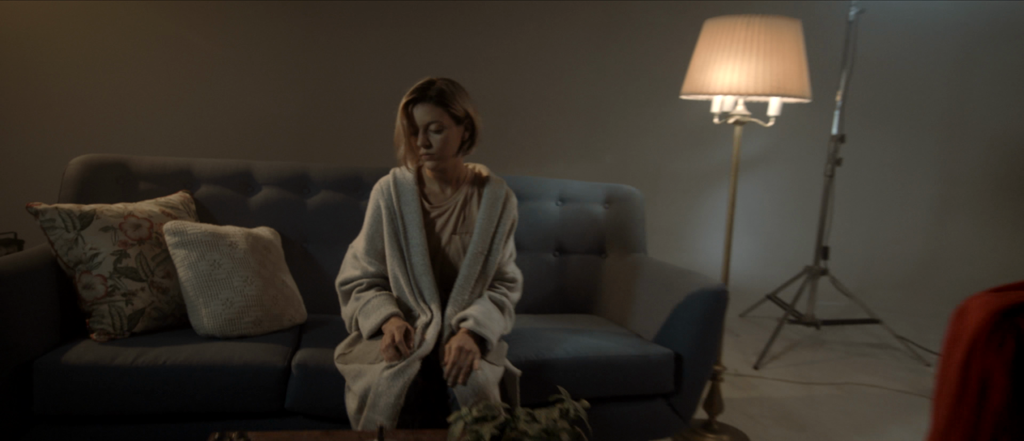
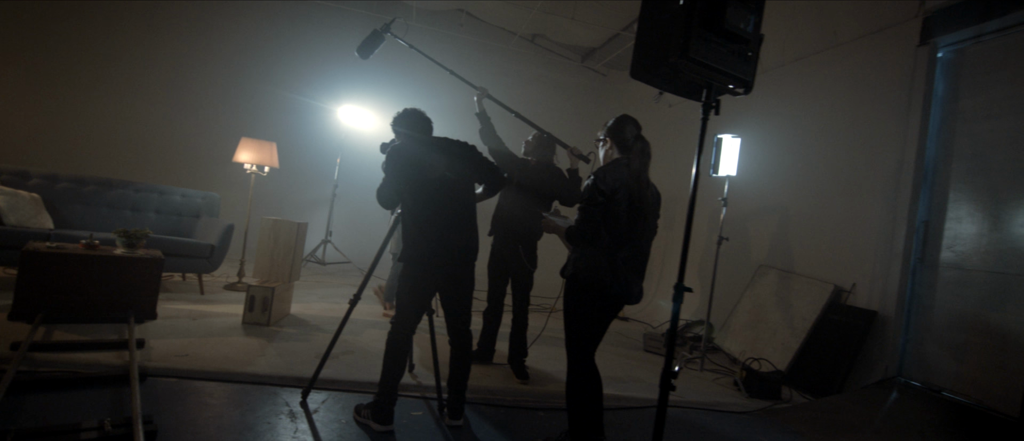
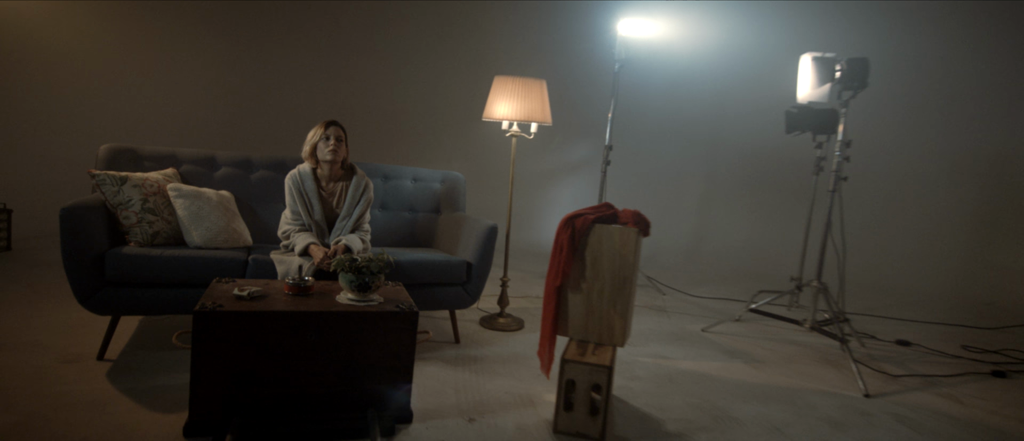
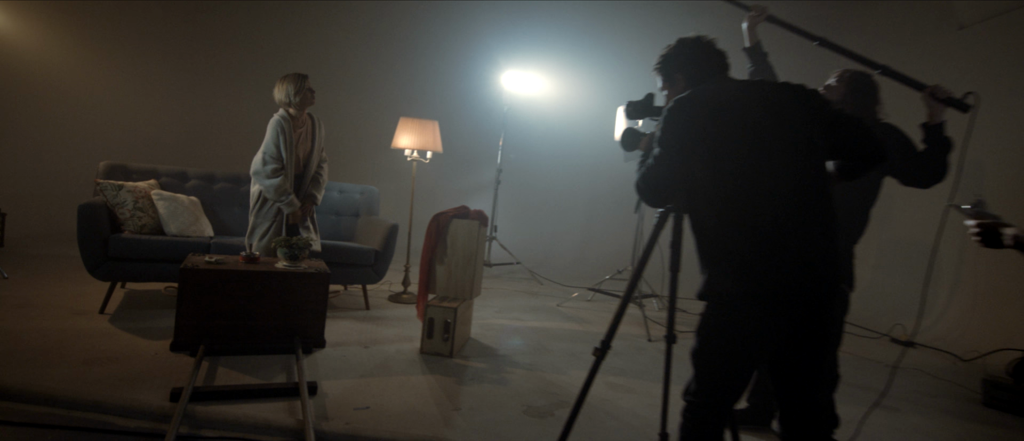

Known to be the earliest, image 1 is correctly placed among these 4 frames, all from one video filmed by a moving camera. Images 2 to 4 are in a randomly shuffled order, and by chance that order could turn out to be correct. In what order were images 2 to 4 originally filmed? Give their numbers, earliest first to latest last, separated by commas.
3, 4, 2
